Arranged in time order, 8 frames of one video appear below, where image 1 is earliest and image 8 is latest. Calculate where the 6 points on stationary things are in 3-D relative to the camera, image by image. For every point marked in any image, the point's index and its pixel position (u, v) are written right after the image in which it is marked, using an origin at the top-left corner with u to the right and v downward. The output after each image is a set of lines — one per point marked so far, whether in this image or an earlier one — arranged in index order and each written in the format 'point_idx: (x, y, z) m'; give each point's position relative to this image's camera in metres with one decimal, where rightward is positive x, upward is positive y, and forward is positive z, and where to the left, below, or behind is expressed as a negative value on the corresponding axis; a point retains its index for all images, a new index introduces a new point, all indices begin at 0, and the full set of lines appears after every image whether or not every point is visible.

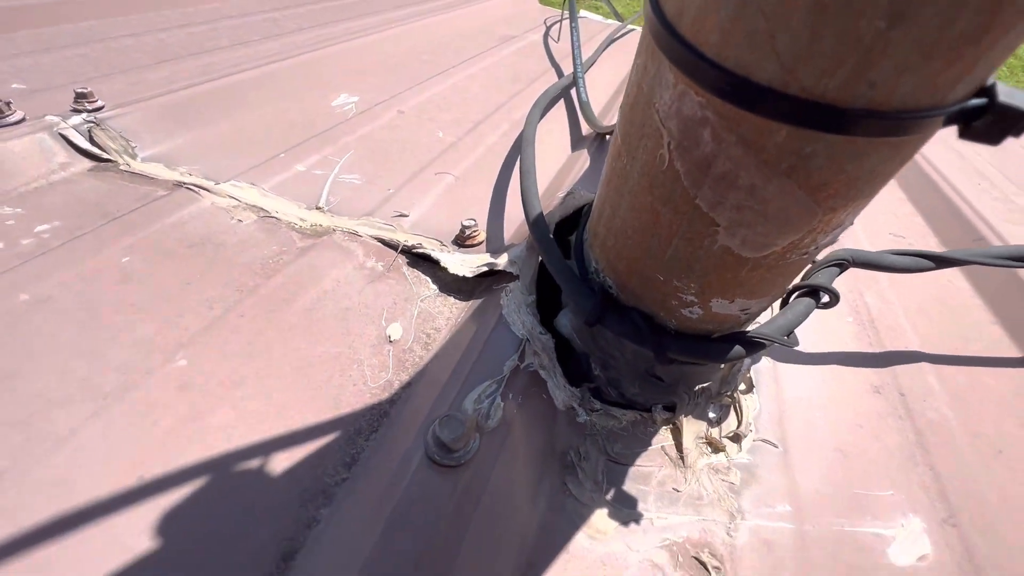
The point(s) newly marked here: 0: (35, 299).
0: (-0.9, 0.0, +0.9) m
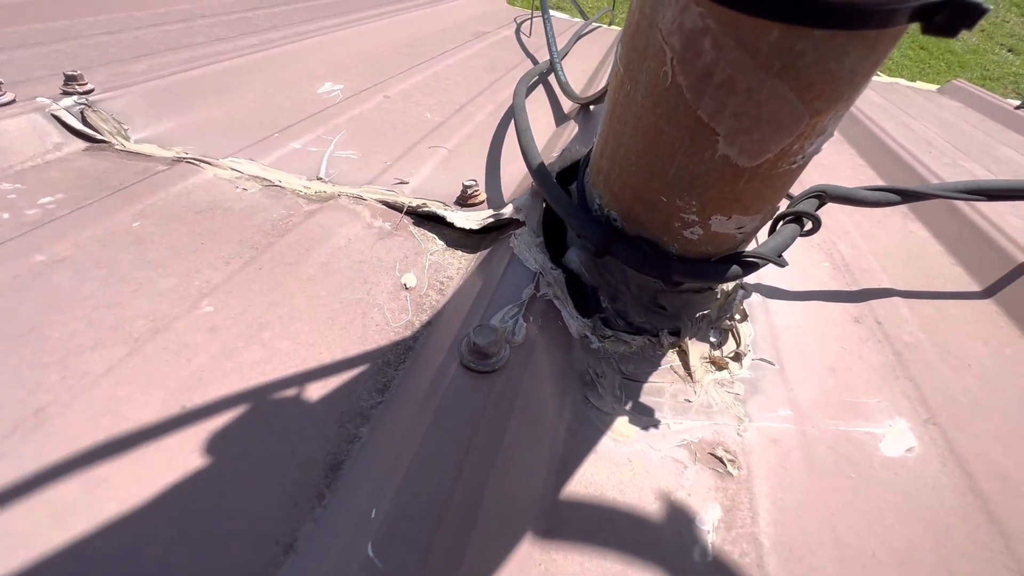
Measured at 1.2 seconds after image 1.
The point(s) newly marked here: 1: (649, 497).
0: (-0.8, +0.1, +0.9) m
1: (+0.2, -0.3, +0.7) m
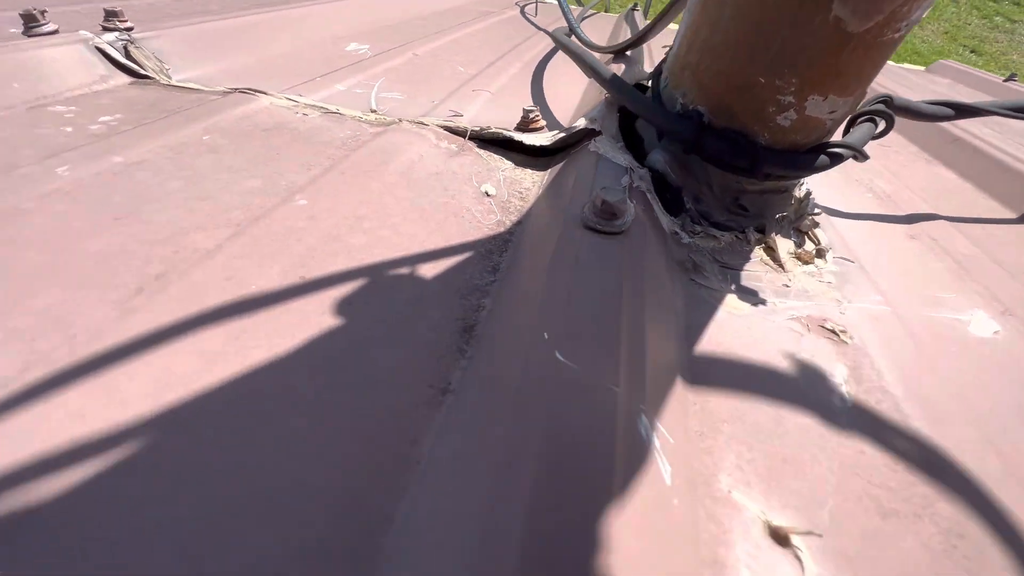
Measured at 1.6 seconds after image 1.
0: (-0.7, +0.2, +0.8) m
1: (+0.4, -0.1, +0.7) m
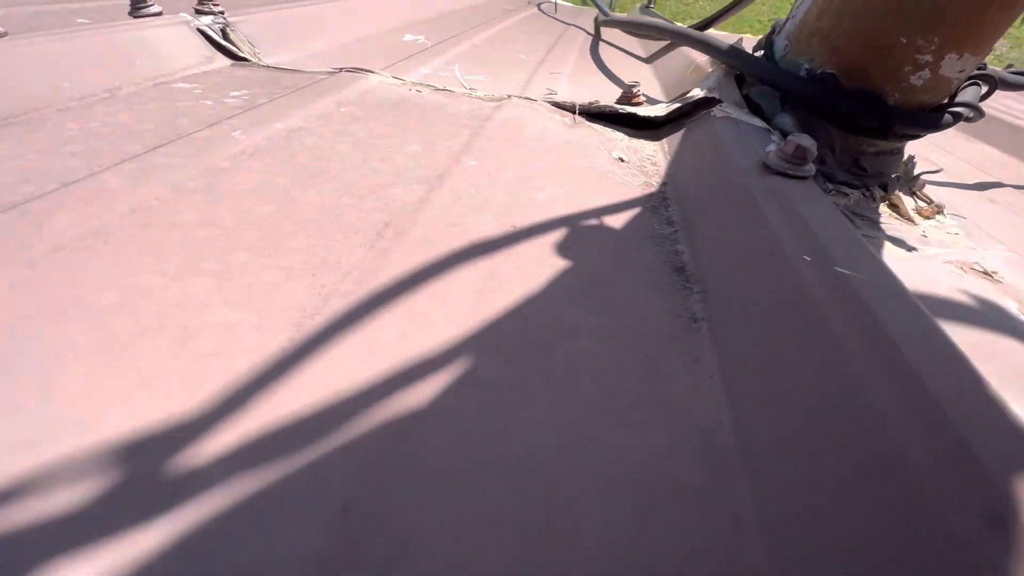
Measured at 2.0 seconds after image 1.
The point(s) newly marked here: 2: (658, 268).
0: (-0.4, +0.3, +0.9) m
1: (+0.7, 0.0, +0.7) m
2: (+0.2, 0.0, +0.7) m
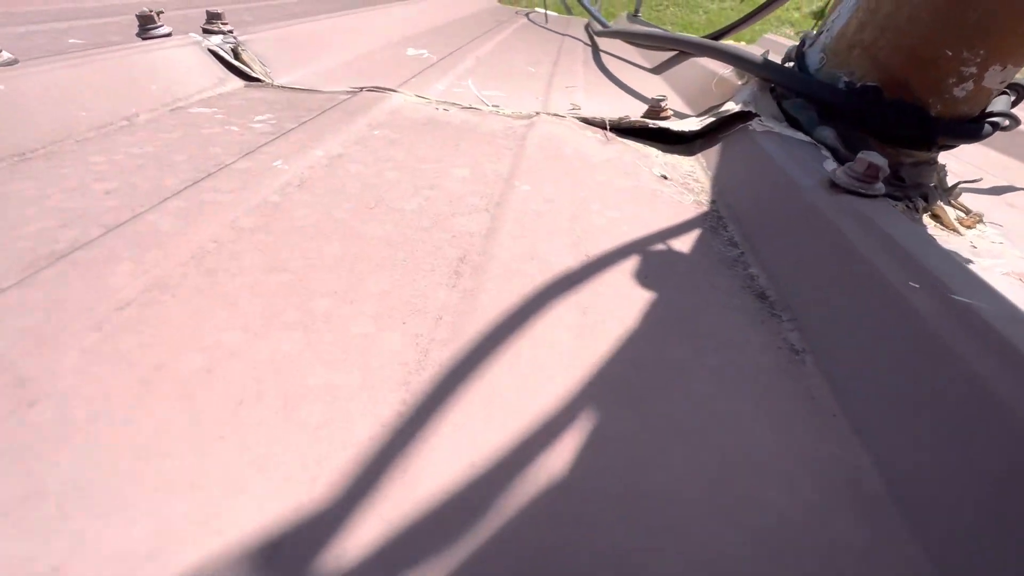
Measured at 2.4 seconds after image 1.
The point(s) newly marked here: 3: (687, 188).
0: (-0.3, +0.2, +0.8) m
1: (+0.8, 0.0, +0.7) m
2: (+0.3, 0.0, +0.6) m
3: (+0.3, +0.2, +0.9) m
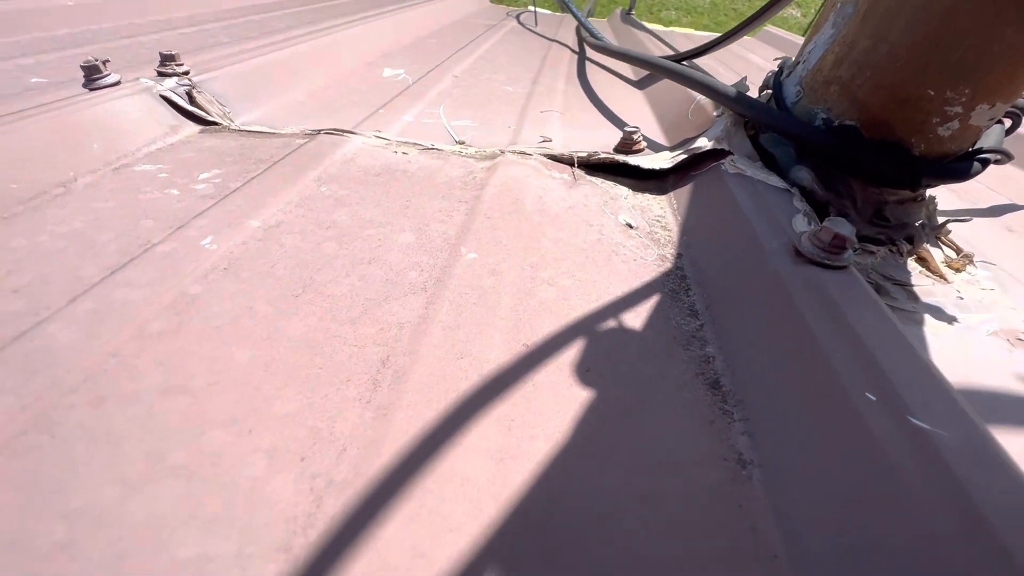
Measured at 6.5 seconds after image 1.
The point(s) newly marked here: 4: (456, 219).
0: (-0.4, +0.1, +0.8) m
1: (+0.7, -0.1, +0.7) m
2: (+0.2, -0.1, +0.6) m
3: (+0.3, +0.1, +0.9) m
4: (-0.1, +0.1, +0.8) m
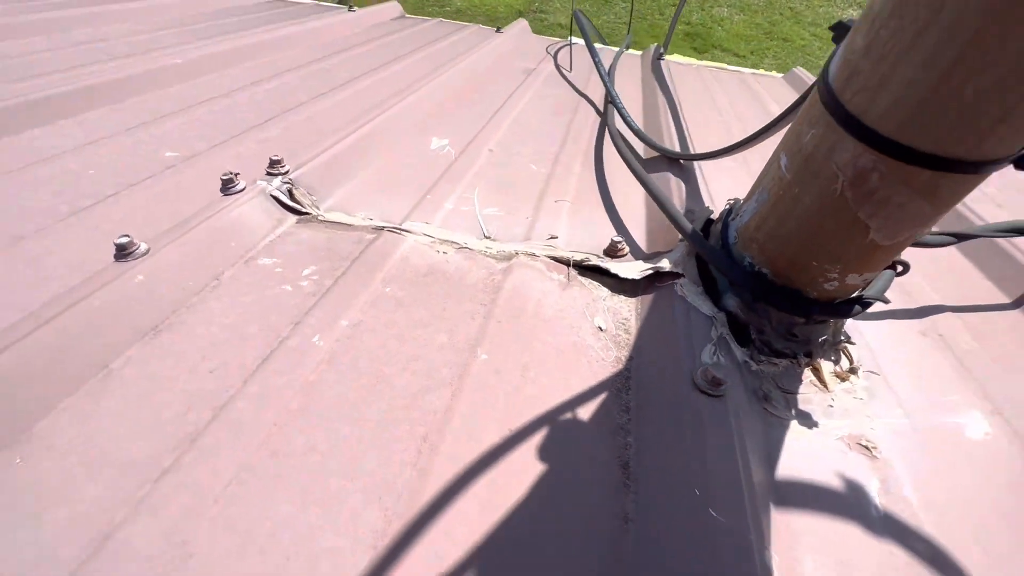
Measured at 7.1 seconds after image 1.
0: (-0.4, -0.1, +1.2) m
1: (+0.7, -0.4, +1.0) m
2: (+0.2, -0.4, +1.0) m
3: (+0.3, -0.1, +1.3) m
4: (-0.1, -0.1, +1.2) m
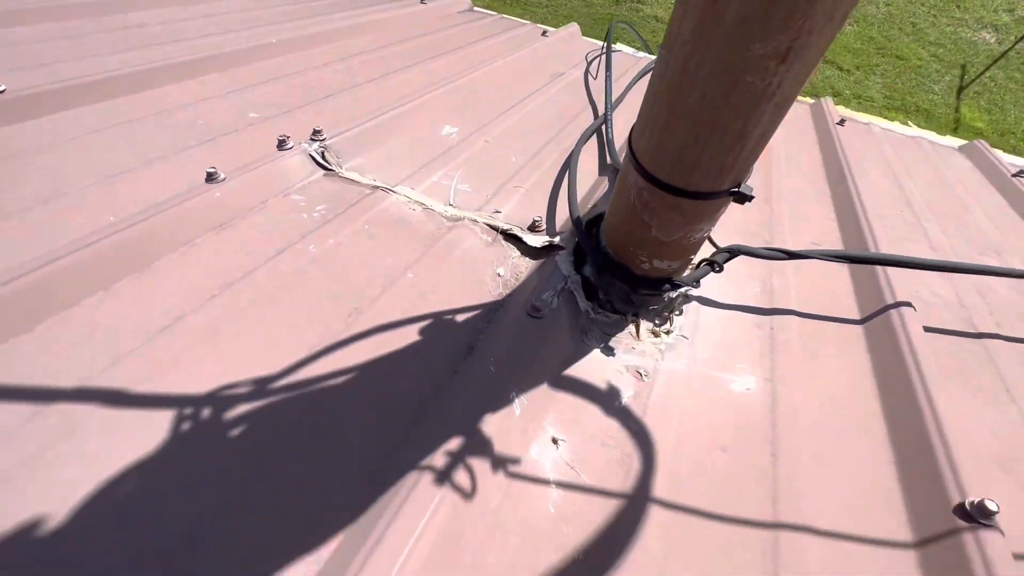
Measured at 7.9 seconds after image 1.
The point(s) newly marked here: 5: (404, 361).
0: (-0.7, +0.2, +1.8) m
1: (+0.3, -0.3, +1.6) m
2: (-0.2, -0.2, +1.6) m
3: (0.0, 0.0, +1.9) m
4: (-0.4, +0.1, +1.9) m
5: (-0.3, -0.2, +1.5) m
